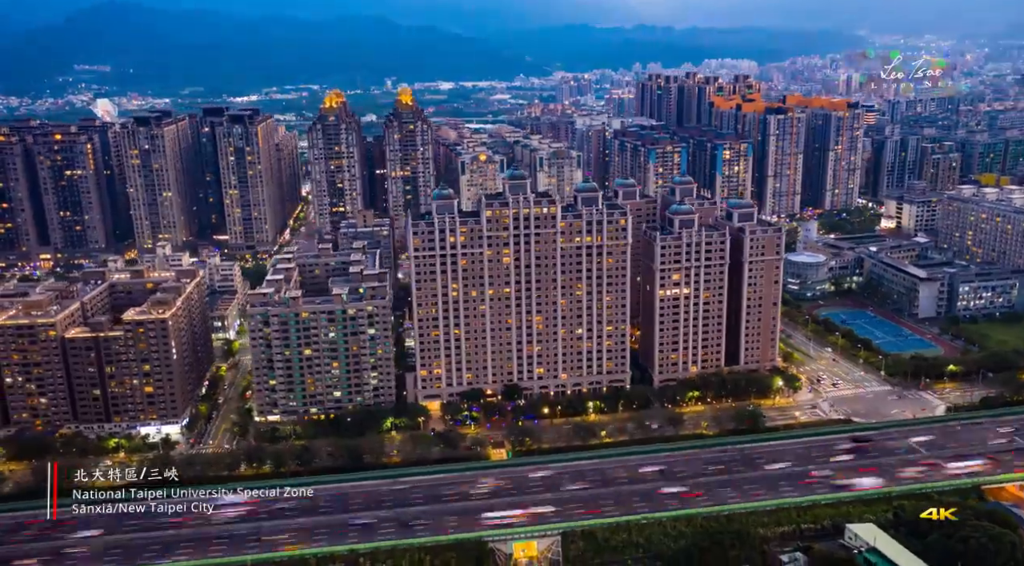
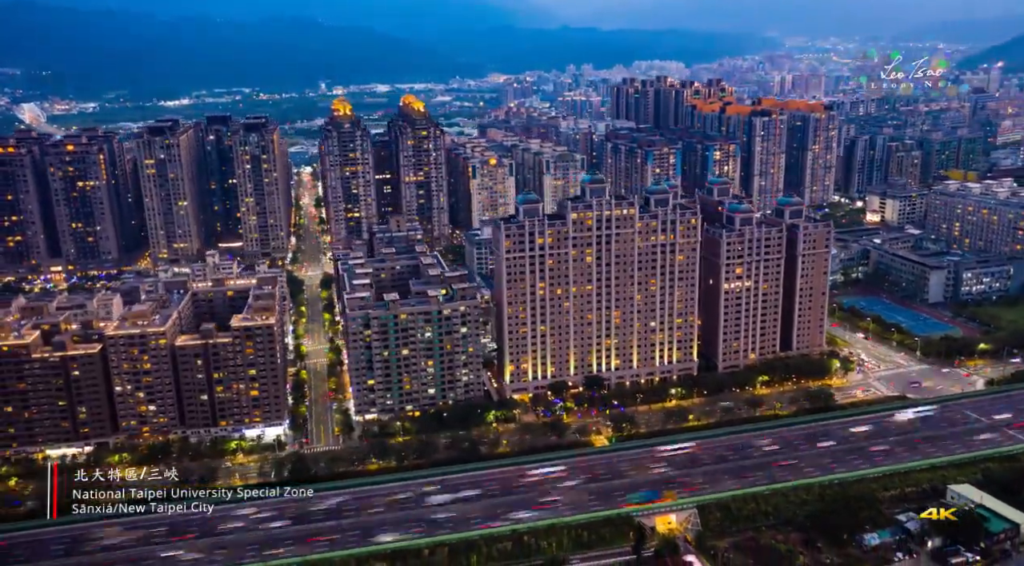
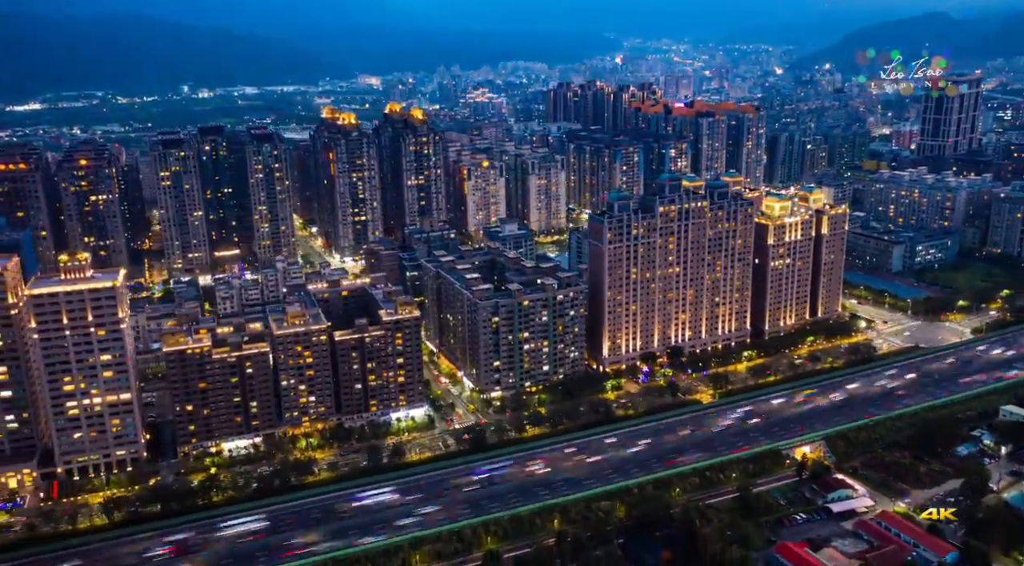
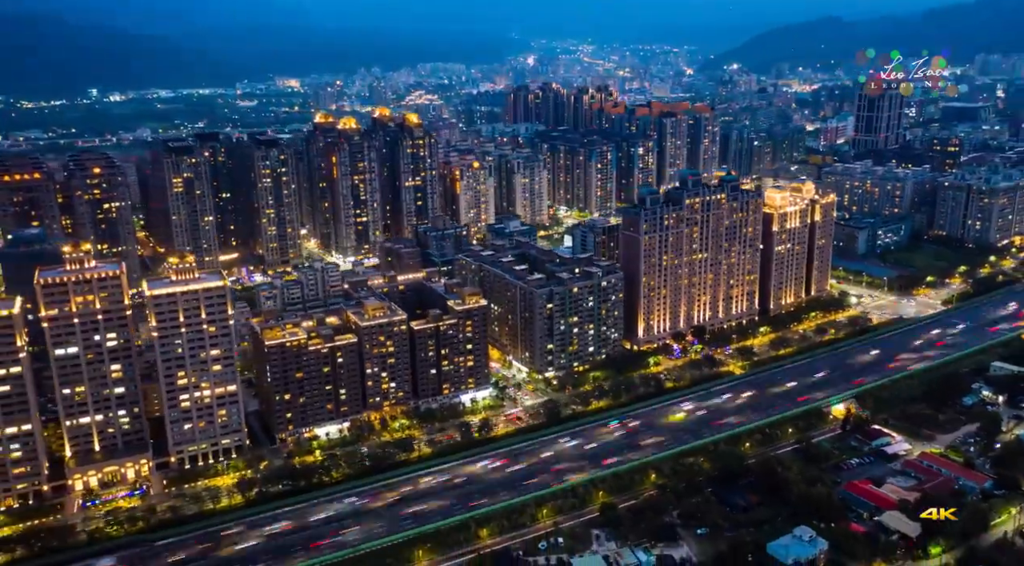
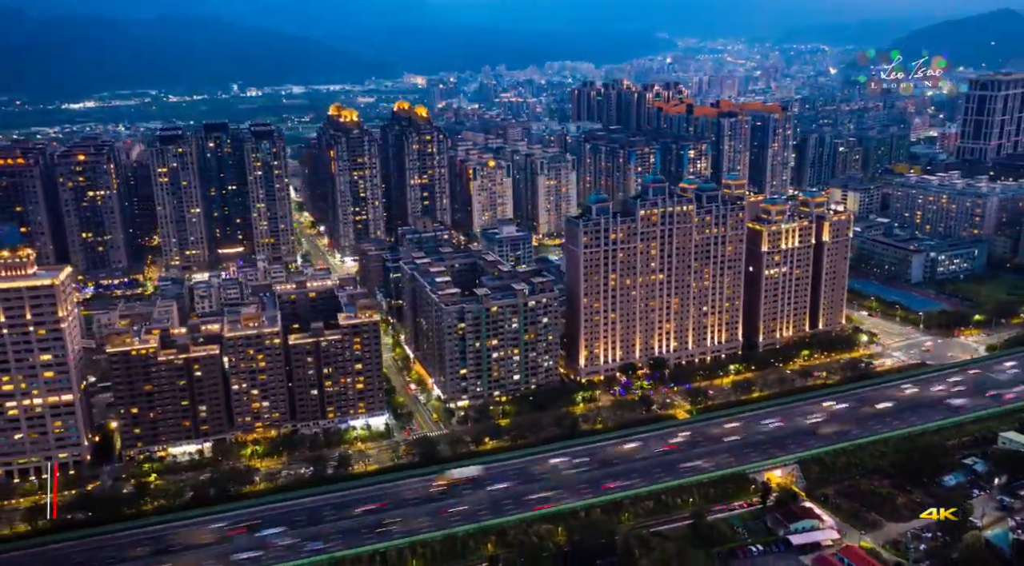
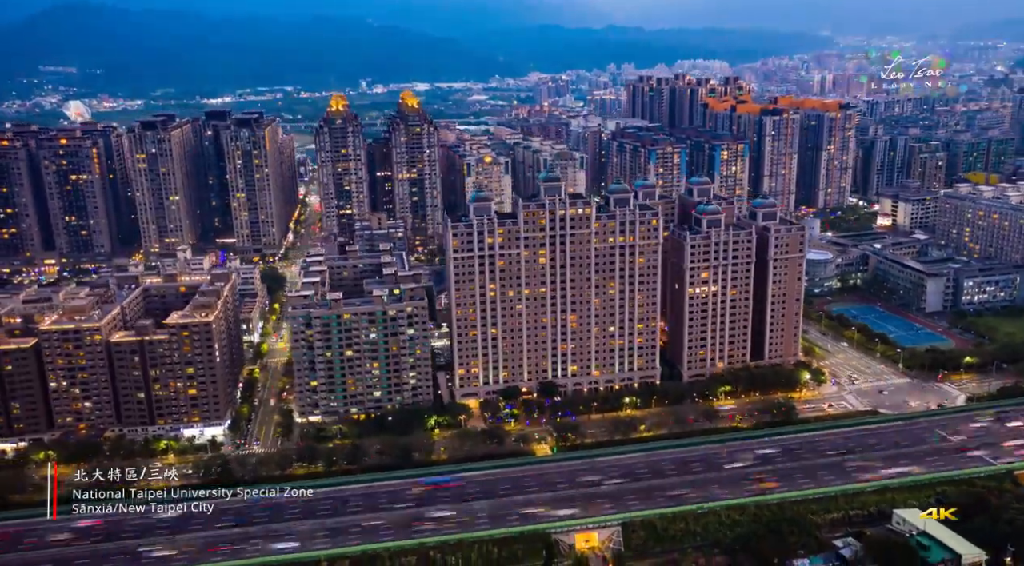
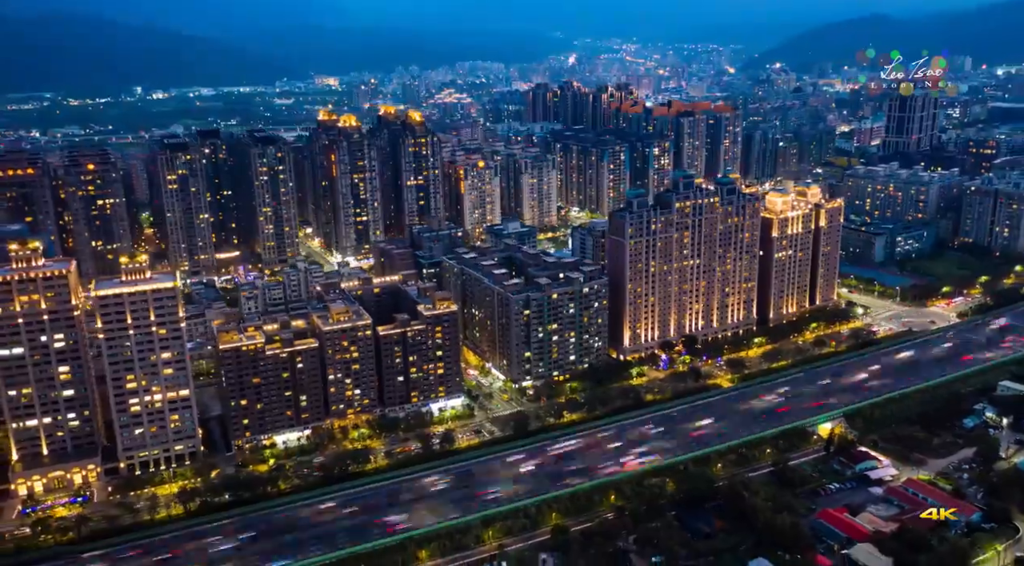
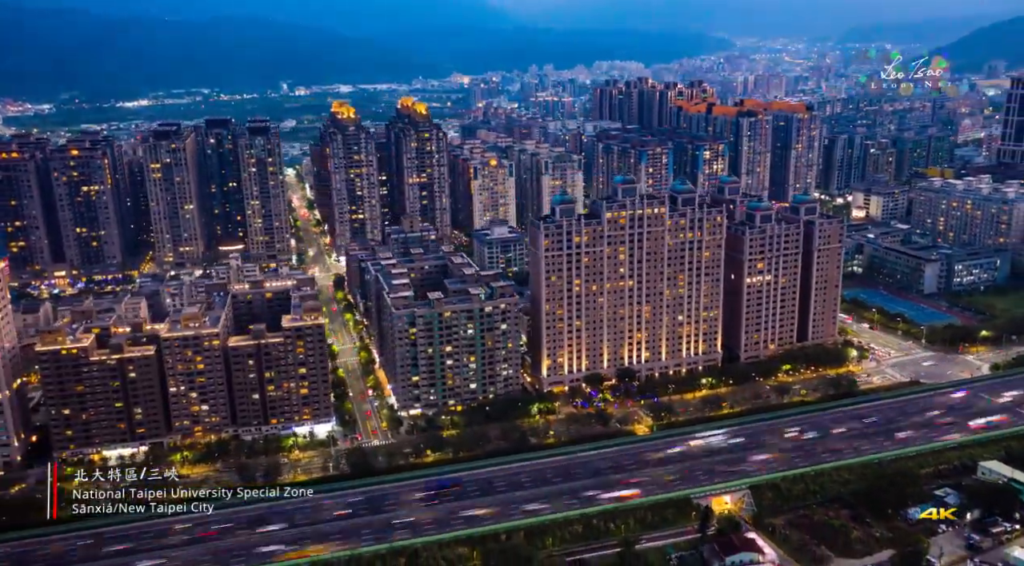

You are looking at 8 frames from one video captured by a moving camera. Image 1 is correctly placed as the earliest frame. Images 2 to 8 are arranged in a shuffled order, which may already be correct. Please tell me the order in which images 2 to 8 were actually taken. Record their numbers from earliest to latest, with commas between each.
6, 2, 8, 5, 3, 7, 4
